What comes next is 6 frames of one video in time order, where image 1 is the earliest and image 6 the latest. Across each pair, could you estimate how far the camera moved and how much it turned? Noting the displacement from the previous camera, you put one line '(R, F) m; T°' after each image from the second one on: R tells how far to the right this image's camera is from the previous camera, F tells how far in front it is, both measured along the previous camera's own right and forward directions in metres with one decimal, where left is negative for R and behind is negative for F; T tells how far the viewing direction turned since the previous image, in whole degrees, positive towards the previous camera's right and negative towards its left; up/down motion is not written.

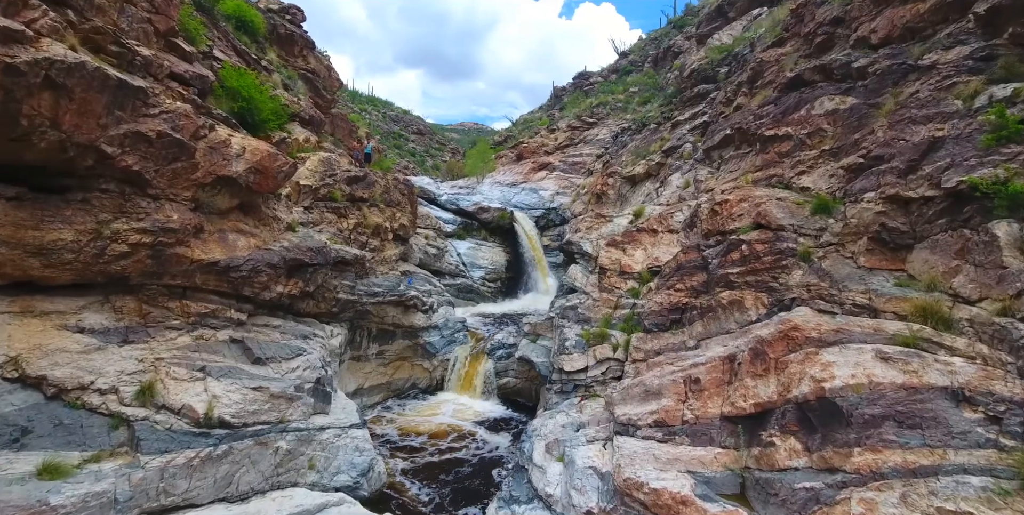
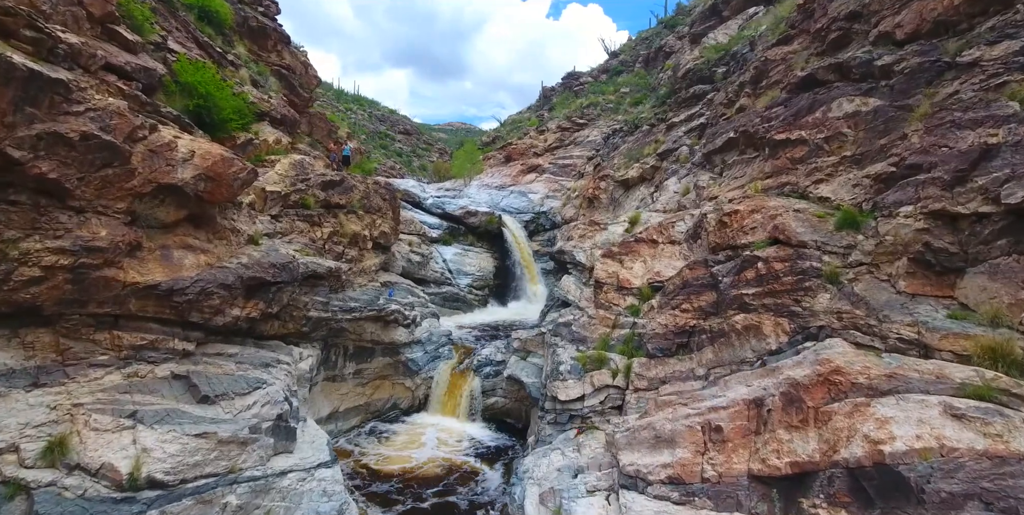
(0.0, +1.0) m; +1°
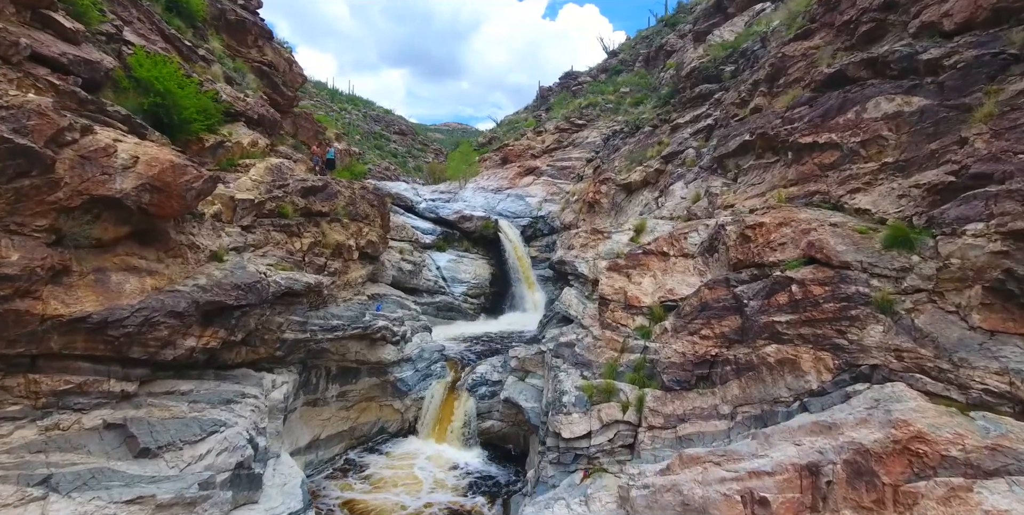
(0.0, +1.0) m; 0°
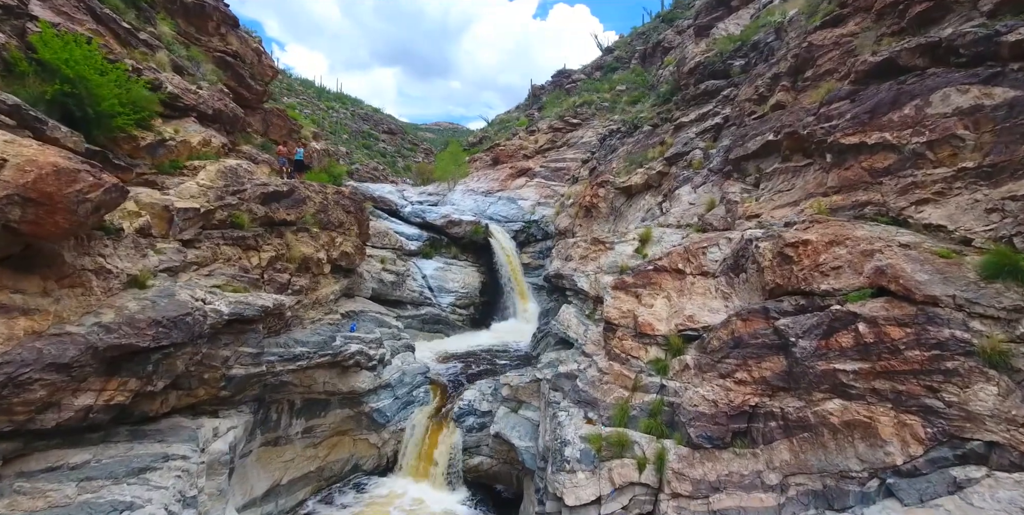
(0.0, +1.5) m; +1°
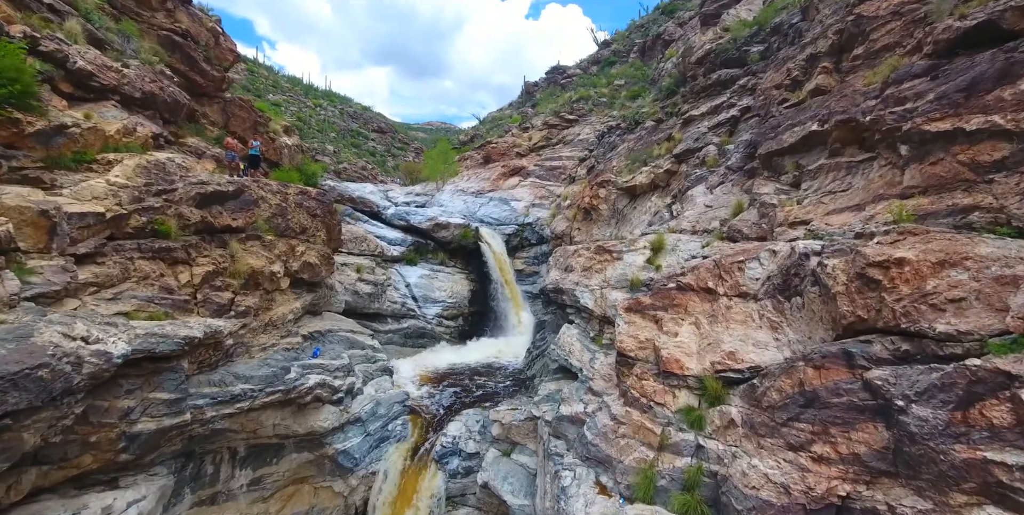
(0.0, +1.8) m; +1°
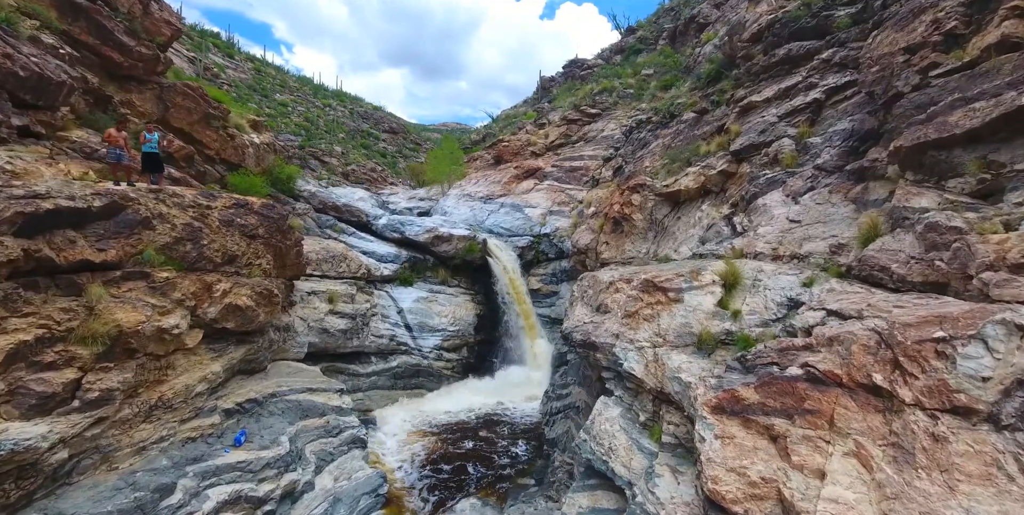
(+0.1, +3.3) m; -2°
